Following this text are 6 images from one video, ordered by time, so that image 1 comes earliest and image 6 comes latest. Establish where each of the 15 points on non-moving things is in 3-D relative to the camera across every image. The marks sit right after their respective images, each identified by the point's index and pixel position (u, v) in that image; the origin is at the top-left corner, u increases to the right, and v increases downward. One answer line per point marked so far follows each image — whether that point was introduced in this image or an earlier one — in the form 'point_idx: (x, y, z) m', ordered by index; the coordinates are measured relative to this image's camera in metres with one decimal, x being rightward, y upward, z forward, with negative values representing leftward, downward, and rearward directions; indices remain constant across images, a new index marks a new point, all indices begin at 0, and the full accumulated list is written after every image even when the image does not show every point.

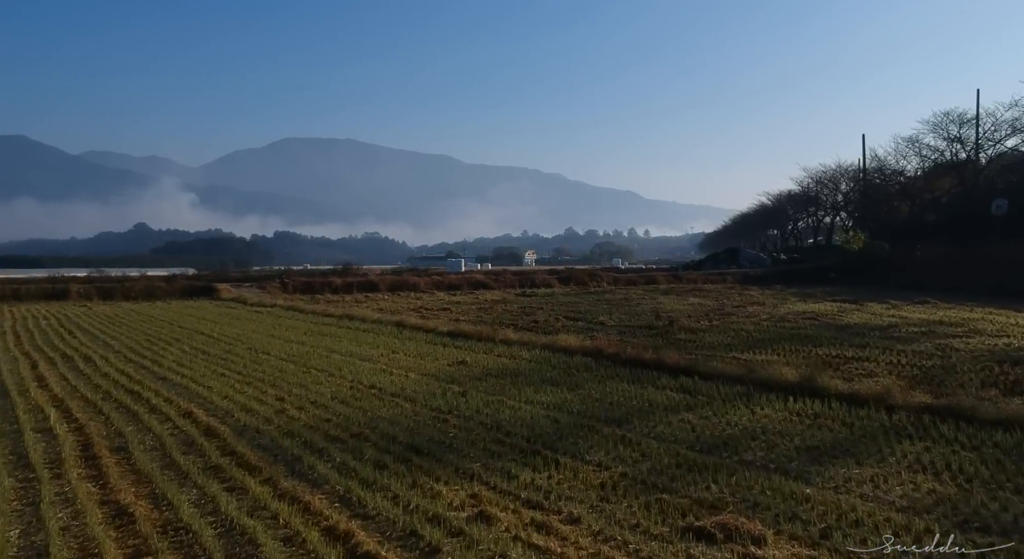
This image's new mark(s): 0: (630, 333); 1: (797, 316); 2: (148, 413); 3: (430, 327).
0: (+2.0, -0.9, +13.6) m
1: (+6.2, -0.8, +17.8) m
2: (-3.0, -1.1, +6.6) m
3: (-1.4, -0.8, +14.2) m
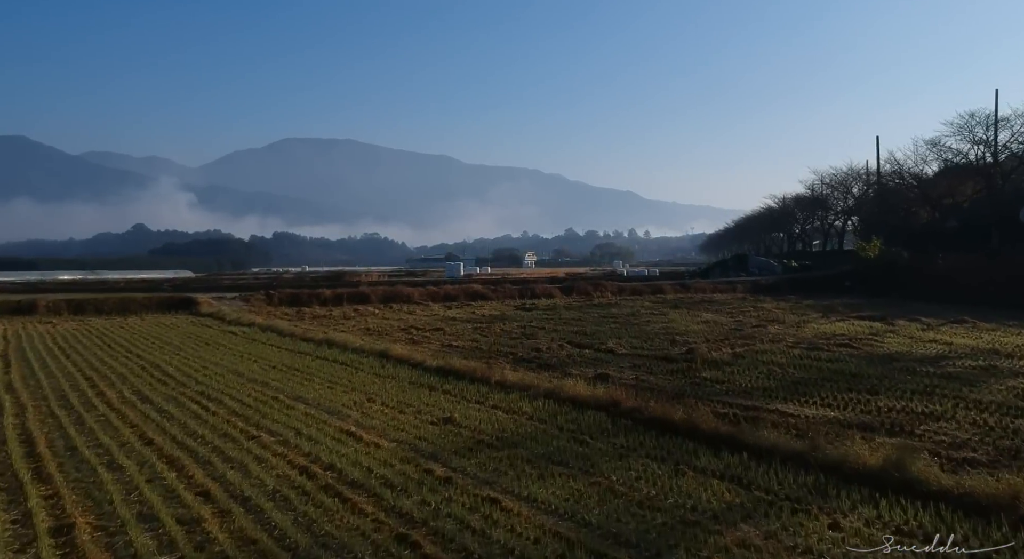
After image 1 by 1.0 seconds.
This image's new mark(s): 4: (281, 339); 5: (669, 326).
0: (+1.9, -1.3, +11.9) m
1: (+6.2, -1.2, +16.0) m
2: (-3.0, -1.5, +4.8) m
3: (-1.5, -1.2, +12.5) m
4: (-4.9, -1.3, +17.0) m
5: (+3.7, -1.1, +19.1) m
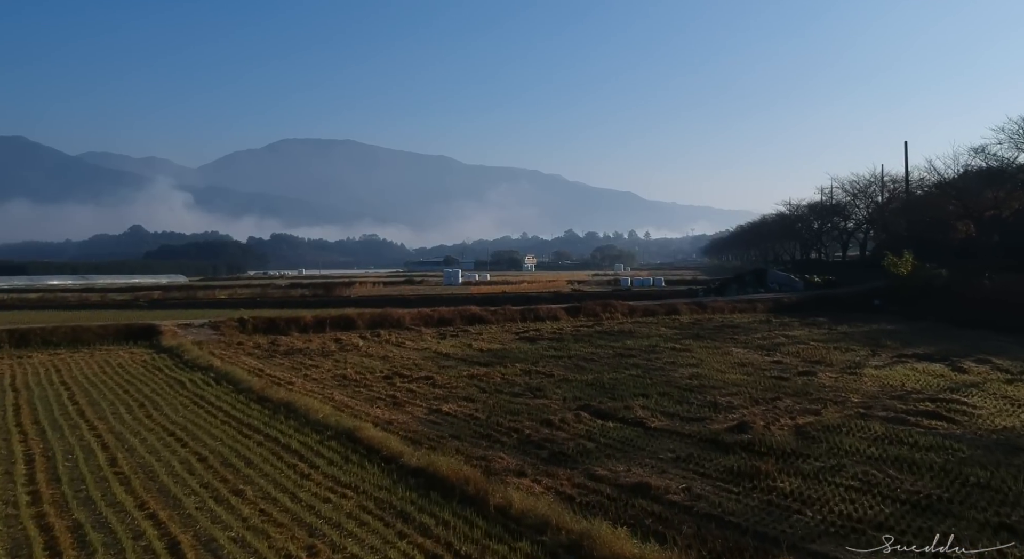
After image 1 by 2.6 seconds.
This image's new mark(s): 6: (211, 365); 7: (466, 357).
0: (+2.0, -2.1, +8.9) m
1: (+6.3, -1.9, +13.1) m
2: (-2.9, -2.2, +1.9) m
3: (-1.4, -2.0, +9.5) m
4: (-4.8, -2.0, +14.0) m
5: (+3.7, -1.9, +16.1) m
6: (-6.6, -1.9, +17.8) m
7: (-1.1, -1.8, +19.2) m
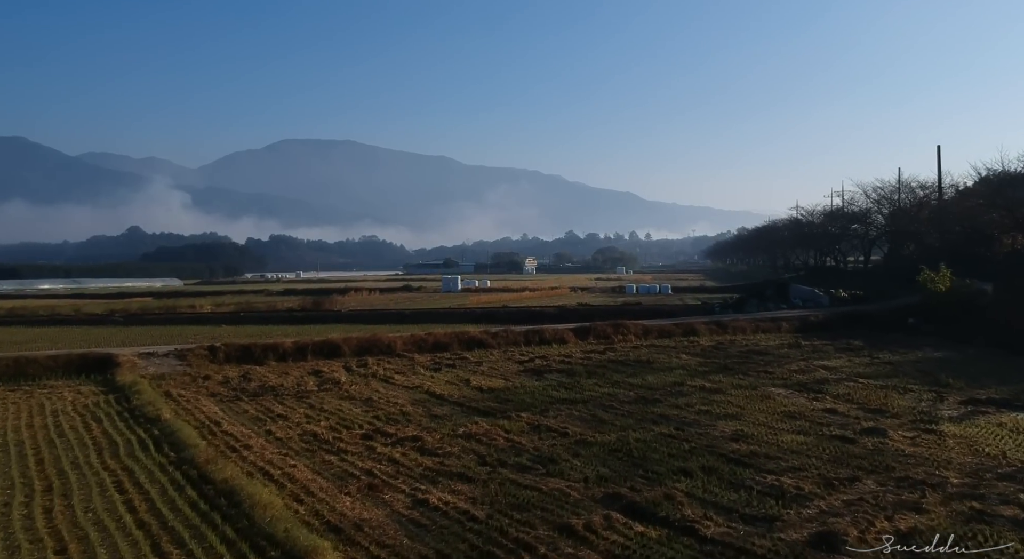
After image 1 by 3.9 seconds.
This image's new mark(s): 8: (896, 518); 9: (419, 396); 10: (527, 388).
0: (+2.1, -2.7, +6.1) m
1: (+6.4, -2.6, +10.3) m
2: (-2.8, -2.9, -0.9) m
3: (-1.3, -2.6, +6.7) m
4: (-4.7, -2.6, +11.2) m
5: (+3.8, -2.5, +13.3) m
6: (-6.6, -2.5, +15.0) m
7: (-1.0, -2.5, +16.4) m
8: (+4.2, -2.6, +8.9) m
9: (-2.0, -2.5, +17.2) m
10: (+0.3, -2.5, +18.3) m
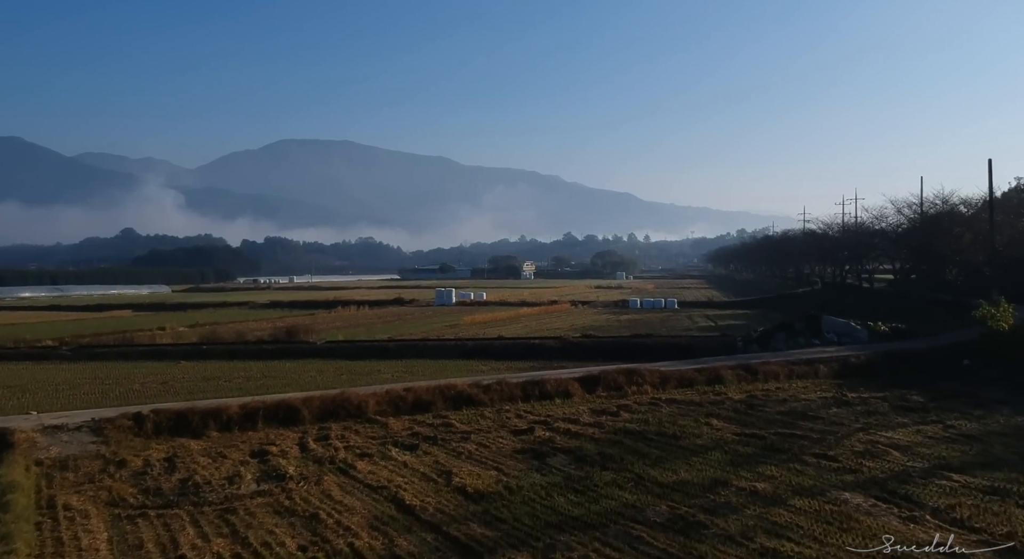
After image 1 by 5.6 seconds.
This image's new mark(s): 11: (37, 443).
0: (+2.0, -3.9, +1.9) m
1: (+6.3, -3.8, +6.1) m
2: (-2.9, -4.1, -5.1) m
3: (-1.4, -3.8, +2.5) m
4: (-4.8, -3.9, +7.0) m
5: (+3.7, -3.7, +9.1) m
6: (-6.7, -3.7, +10.7) m
7: (-1.1, -3.7, +12.2) m
8: (+4.2, -3.8, +4.7) m
9: (-2.1, -3.7, +13.0) m
10: (+0.2, -3.7, +14.1) m
11: (-9.9, -3.4, +16.9) m
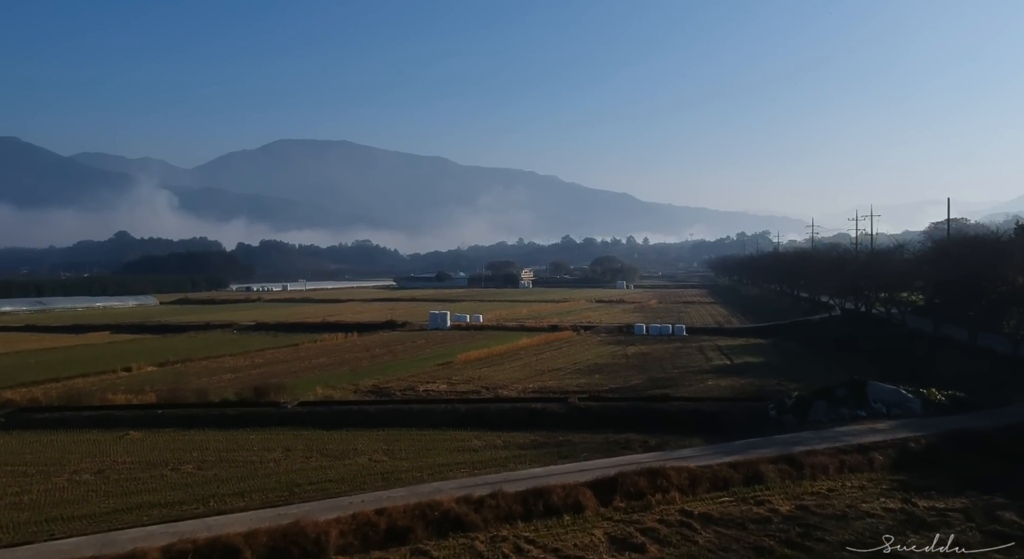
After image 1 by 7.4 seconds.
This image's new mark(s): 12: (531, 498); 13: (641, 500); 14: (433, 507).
0: (+2.0, -6.0, -2.4) m
1: (+6.3, -5.9, +1.8) m
2: (-2.9, -6.1, -9.5) m
3: (-1.4, -5.9, -1.8) m
4: (-4.8, -5.9, +2.7) m
5: (+3.7, -5.8, +4.8) m
6: (-6.7, -5.8, +6.4) m
7: (-1.2, -5.8, +7.9) m
8: (+4.2, -5.9, +0.4) m
9: (-2.1, -5.8, +8.7) m
10: (+0.2, -5.7, +9.8) m
11: (-9.9, -5.5, +12.5) m
12: (+0.5, -5.1, +18.8) m
13: (+3.1, -5.3, +19.5) m
14: (-1.8, -5.1, +18.1) m
